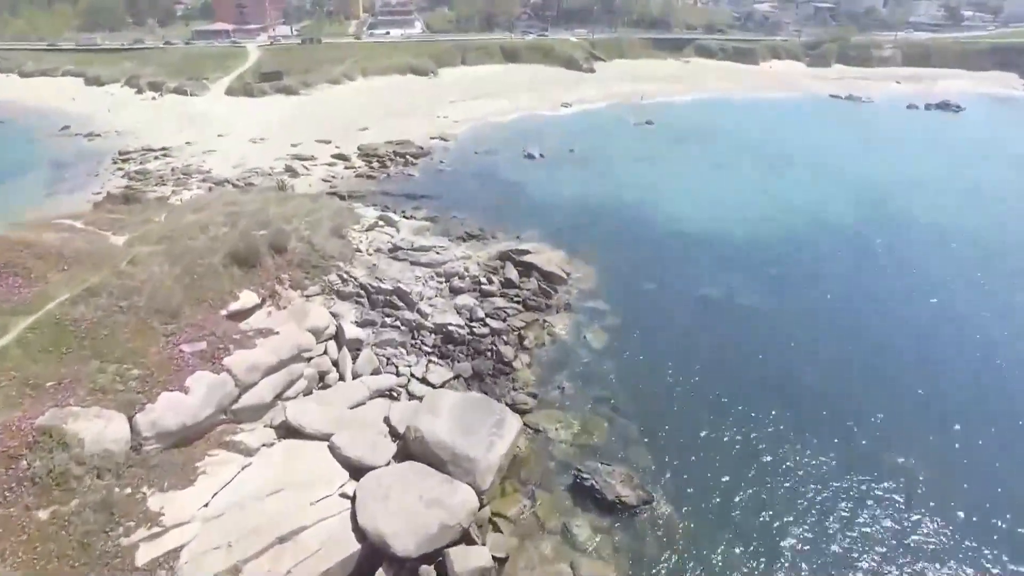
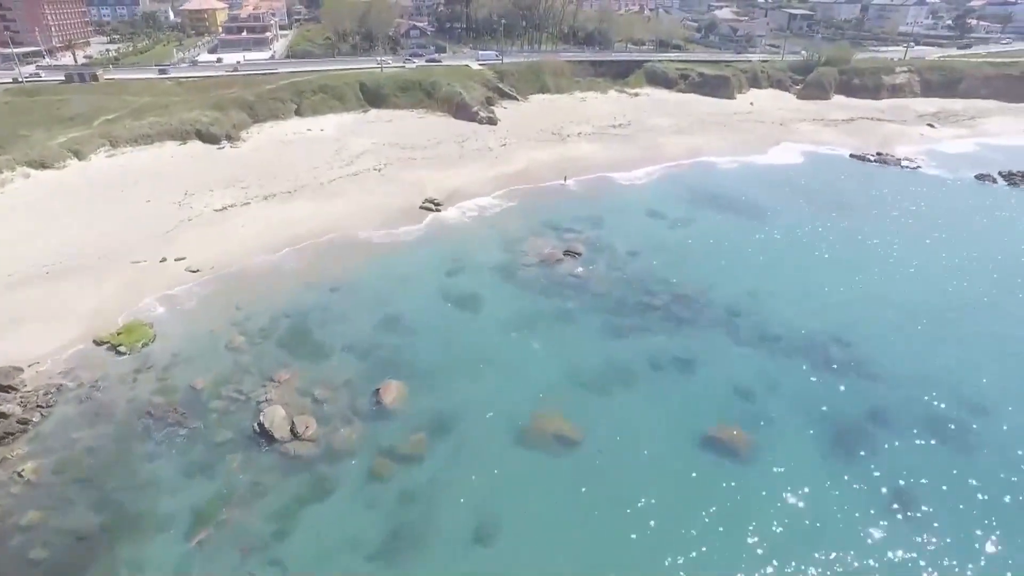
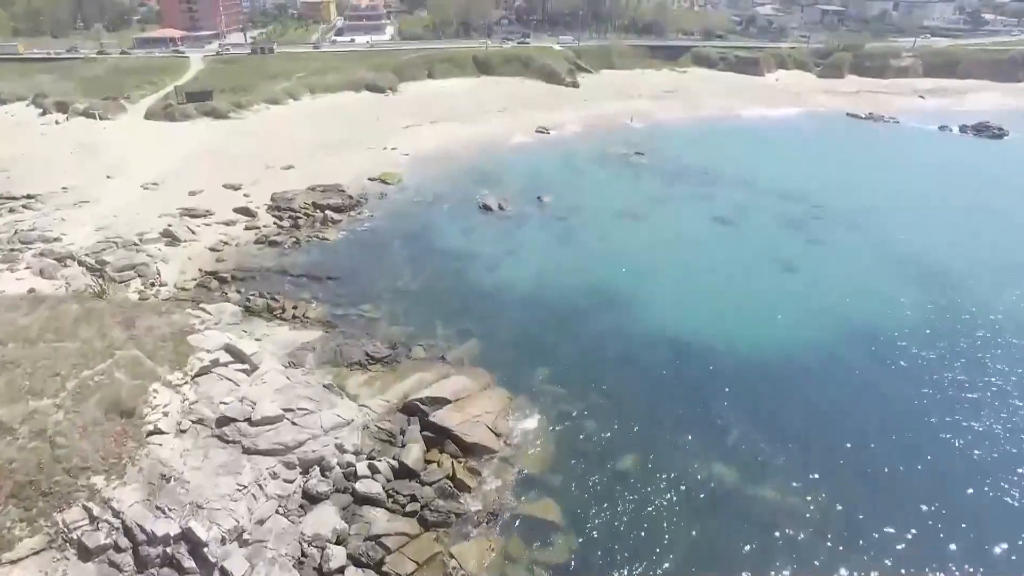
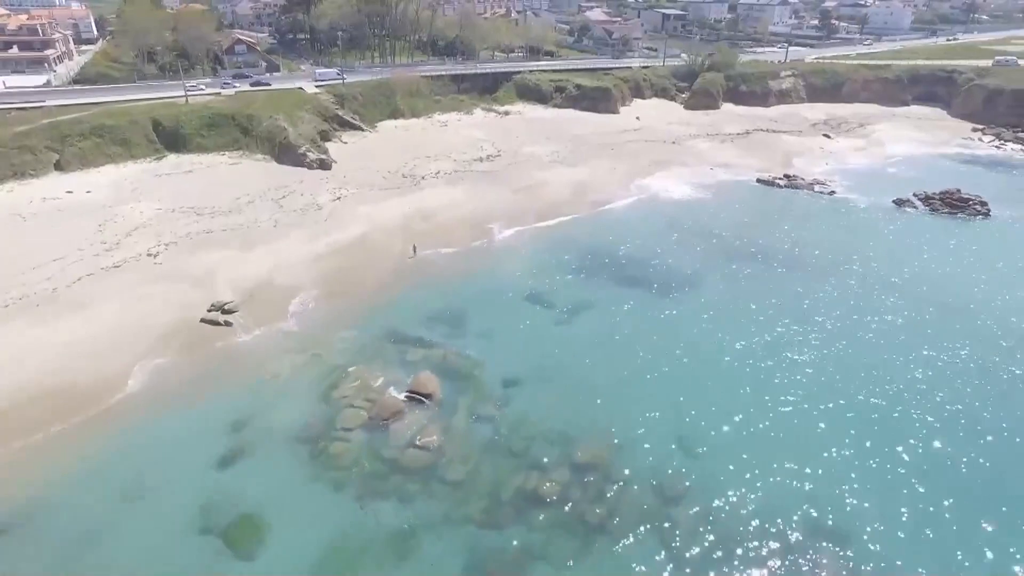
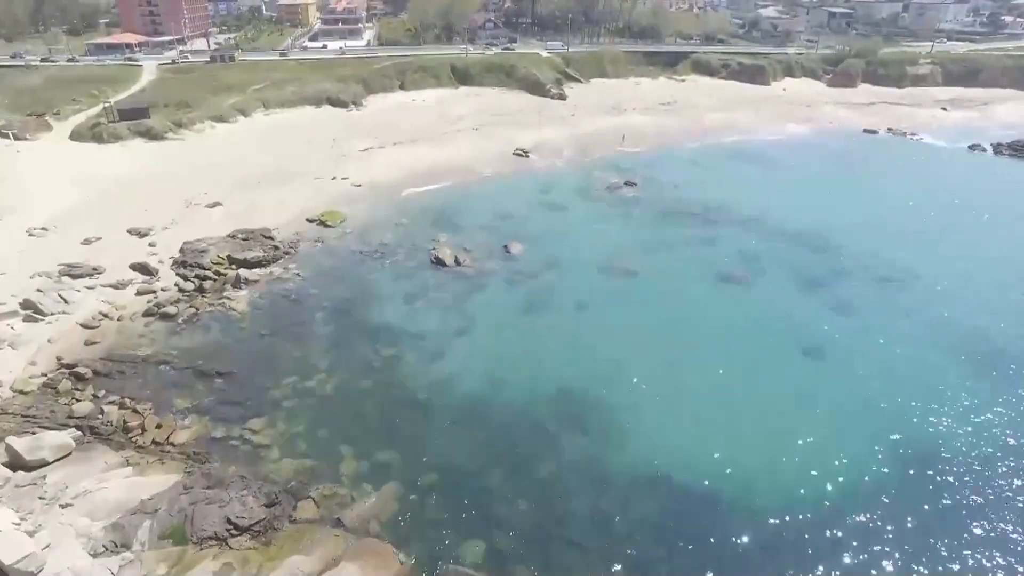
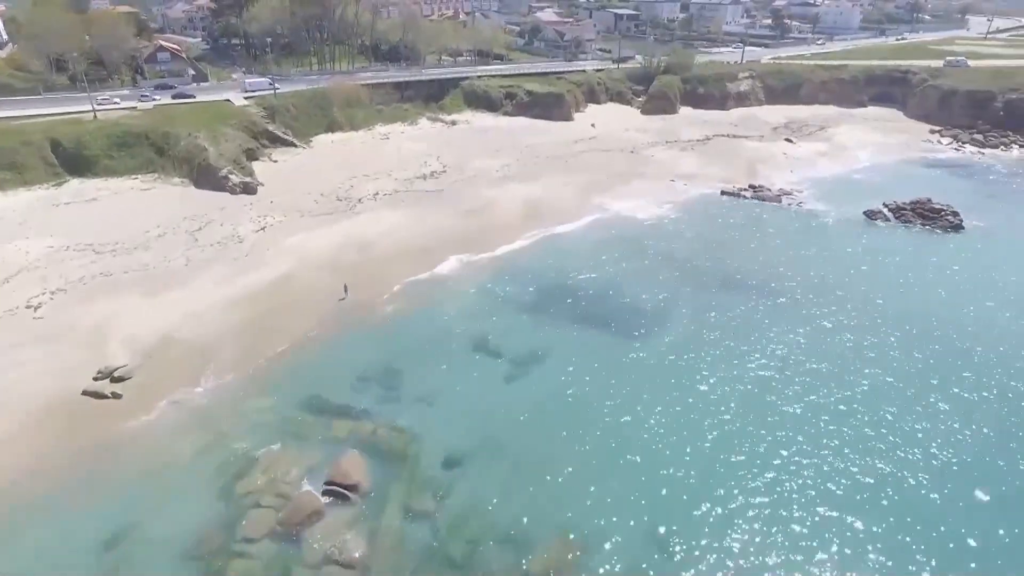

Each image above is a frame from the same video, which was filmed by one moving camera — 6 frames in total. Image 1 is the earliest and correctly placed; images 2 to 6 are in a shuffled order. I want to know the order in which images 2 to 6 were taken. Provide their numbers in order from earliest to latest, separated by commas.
3, 5, 2, 4, 6
